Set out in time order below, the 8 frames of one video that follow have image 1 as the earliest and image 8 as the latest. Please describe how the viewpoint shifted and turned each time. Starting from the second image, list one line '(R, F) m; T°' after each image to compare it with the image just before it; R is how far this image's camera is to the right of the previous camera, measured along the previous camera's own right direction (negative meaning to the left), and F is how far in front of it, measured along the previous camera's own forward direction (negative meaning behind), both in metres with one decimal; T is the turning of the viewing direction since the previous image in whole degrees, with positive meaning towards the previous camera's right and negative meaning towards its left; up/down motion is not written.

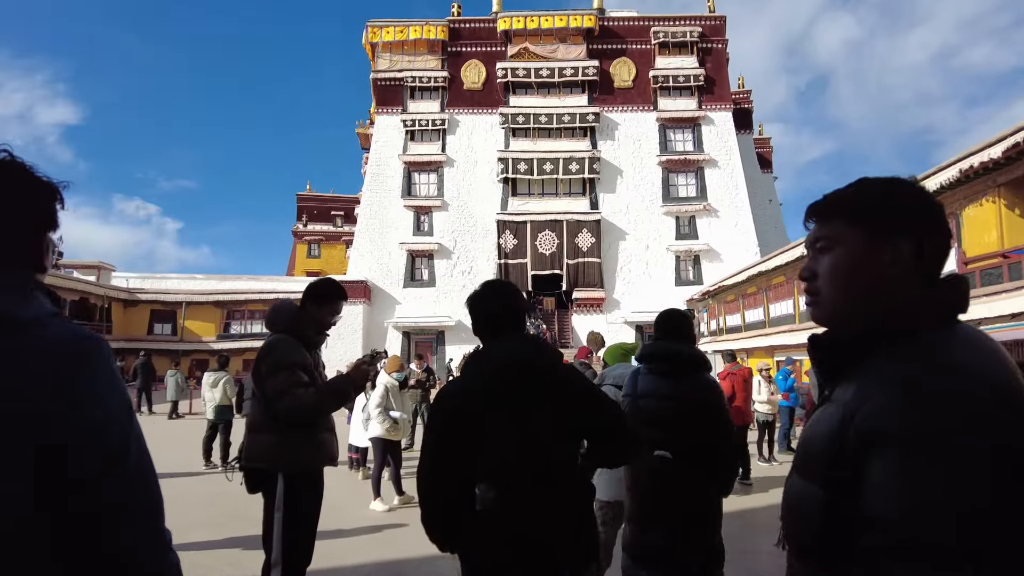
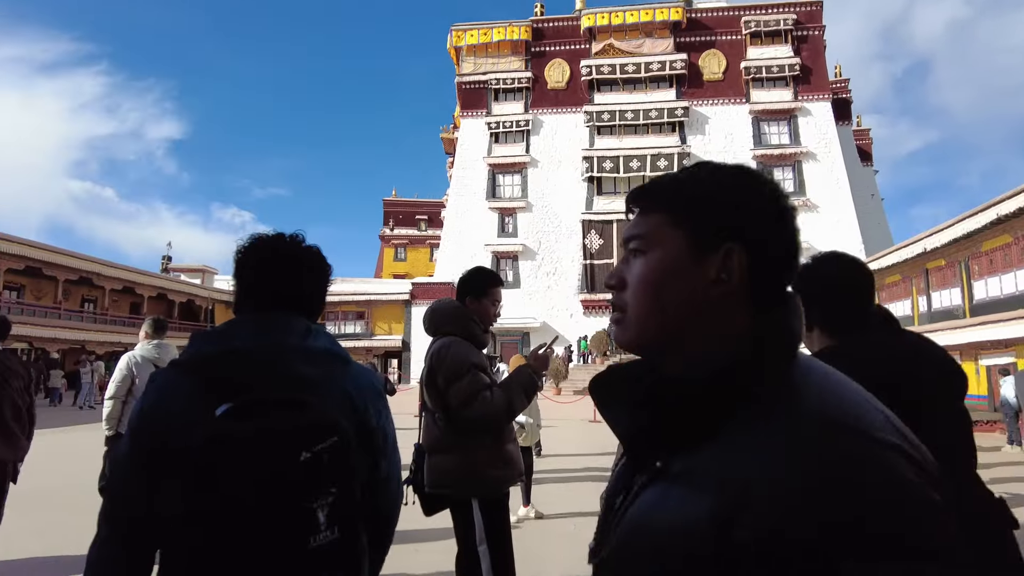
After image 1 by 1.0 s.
(-0.9, +0.3) m; -7°
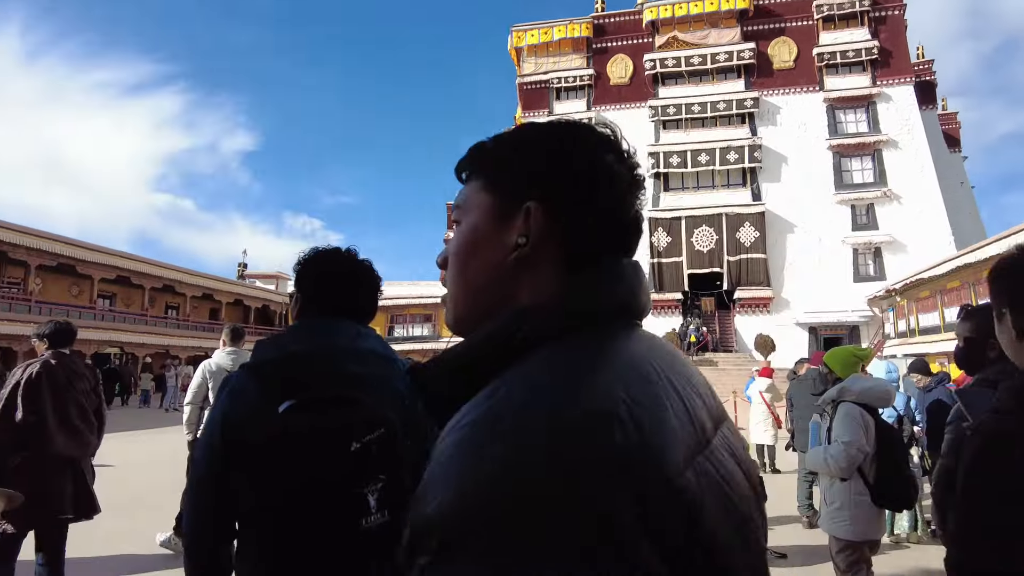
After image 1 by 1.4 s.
(-0.5, +0.1) m; -5°
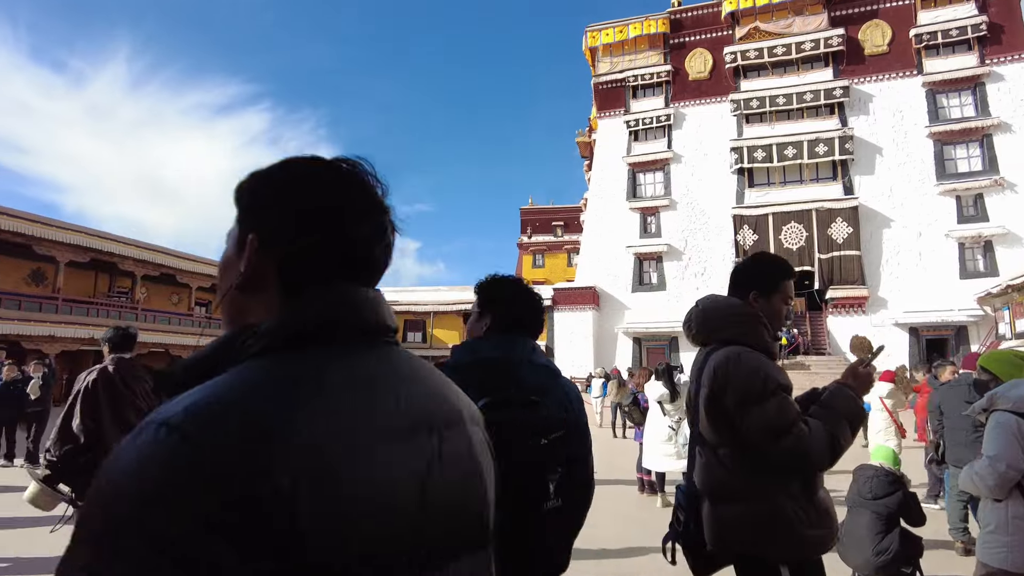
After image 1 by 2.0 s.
(-0.4, -0.2) m; -7°
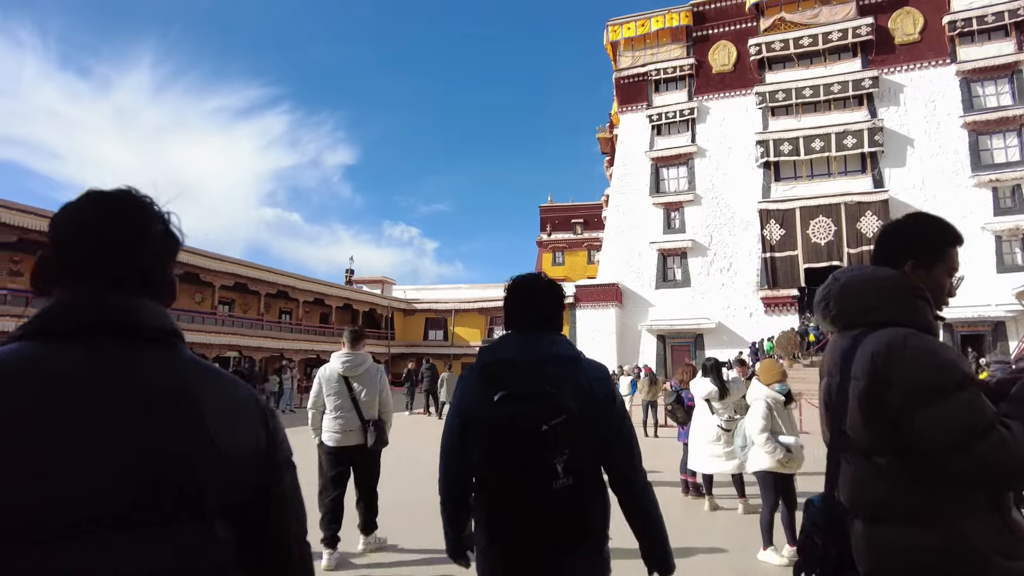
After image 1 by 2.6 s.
(-0.2, +0.1) m; -2°
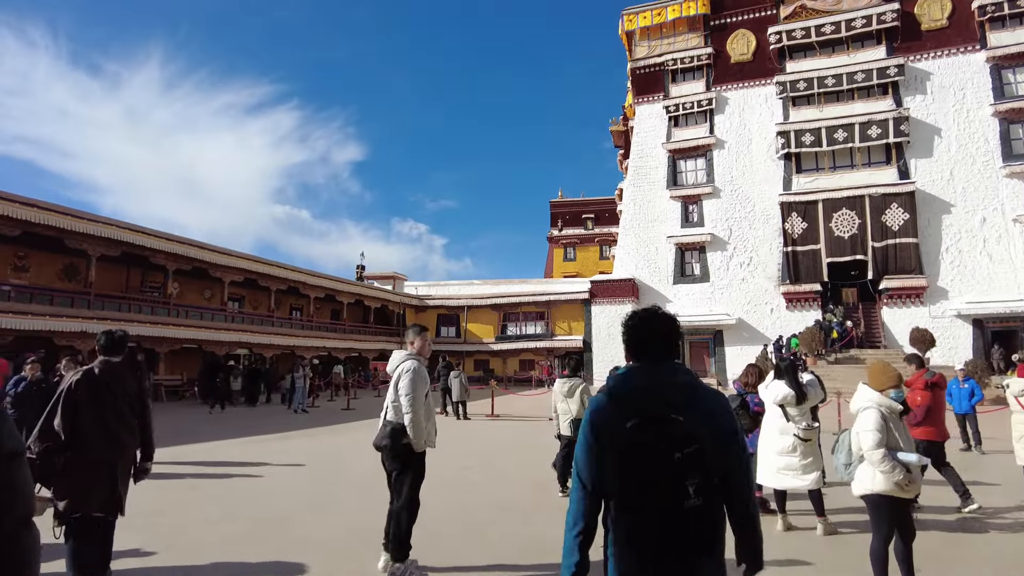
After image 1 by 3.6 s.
(-0.2, +0.4) m; -1°
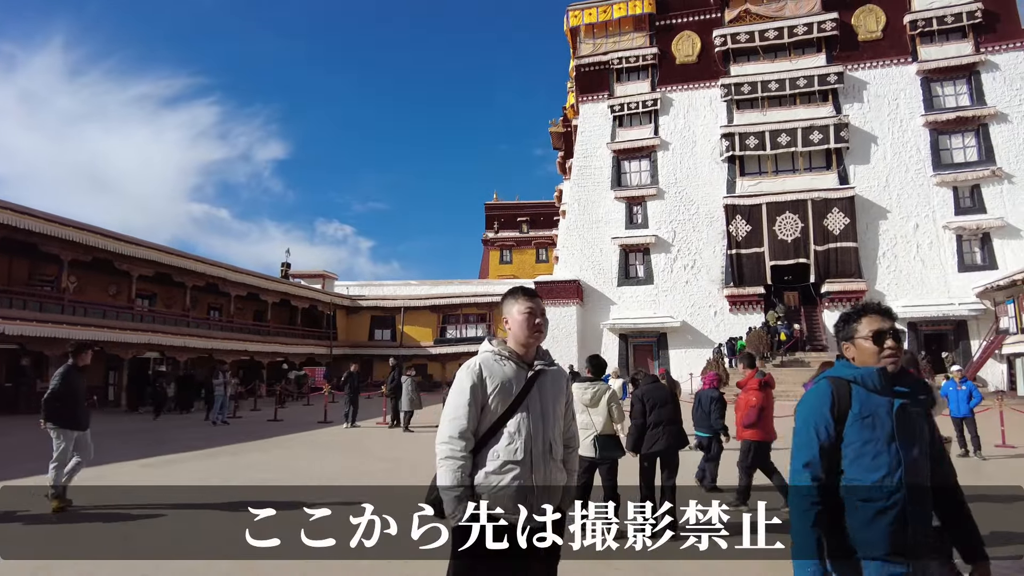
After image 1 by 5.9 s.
(-0.4, +1.4) m; +7°
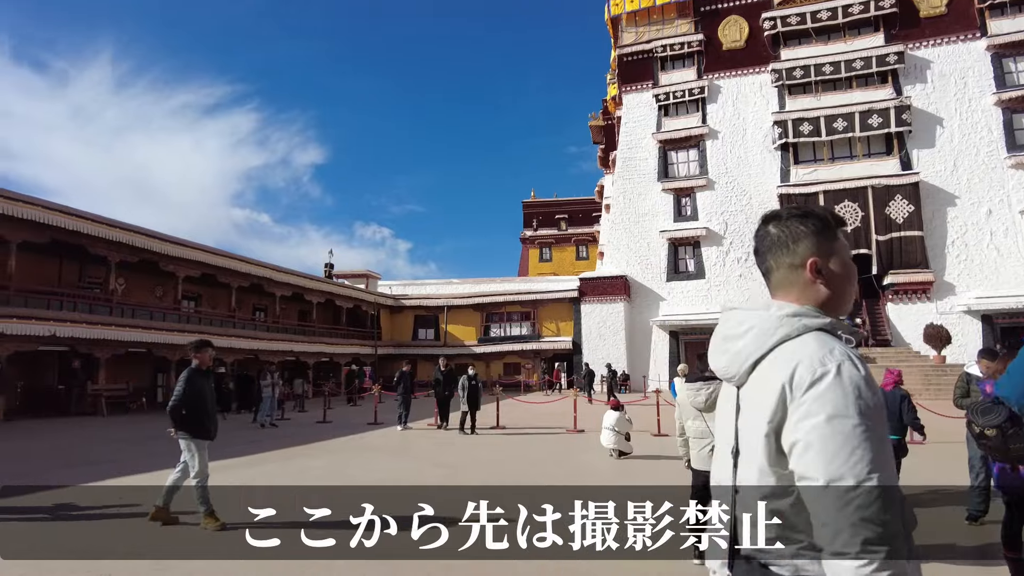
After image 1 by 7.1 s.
(-0.3, +0.3) m; -4°
